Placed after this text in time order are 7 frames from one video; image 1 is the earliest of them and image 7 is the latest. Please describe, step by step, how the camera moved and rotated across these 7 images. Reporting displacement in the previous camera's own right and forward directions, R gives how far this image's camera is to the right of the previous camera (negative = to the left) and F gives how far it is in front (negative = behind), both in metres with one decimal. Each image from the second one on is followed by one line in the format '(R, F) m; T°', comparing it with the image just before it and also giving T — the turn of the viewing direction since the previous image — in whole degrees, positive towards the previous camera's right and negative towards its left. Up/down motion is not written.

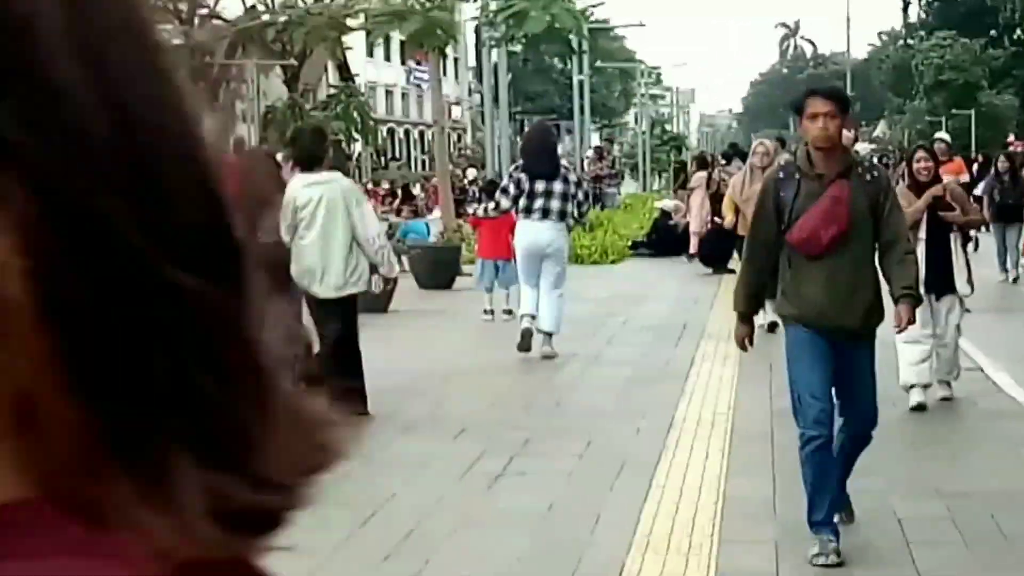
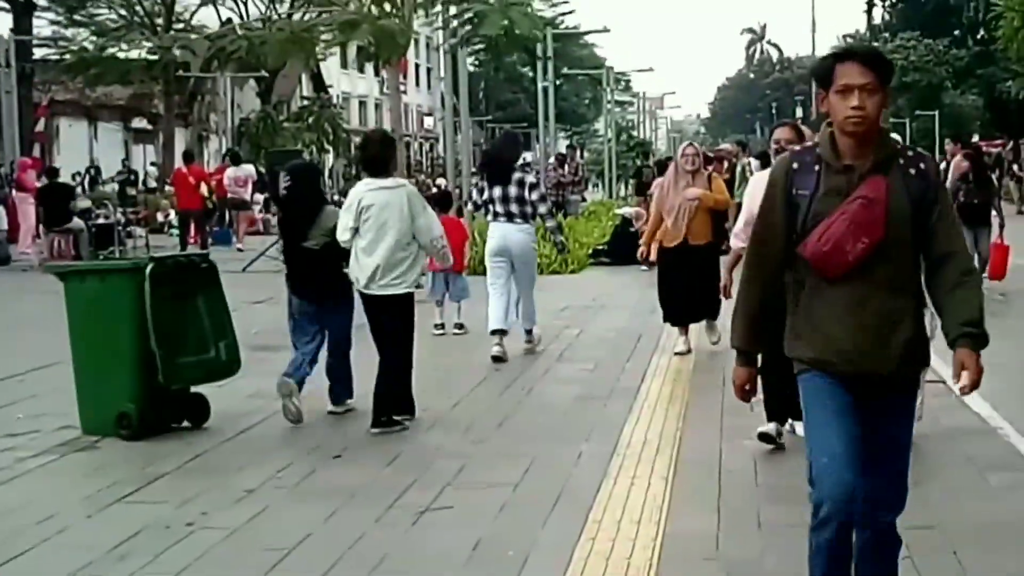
(+0.2, +0.5) m; +1°
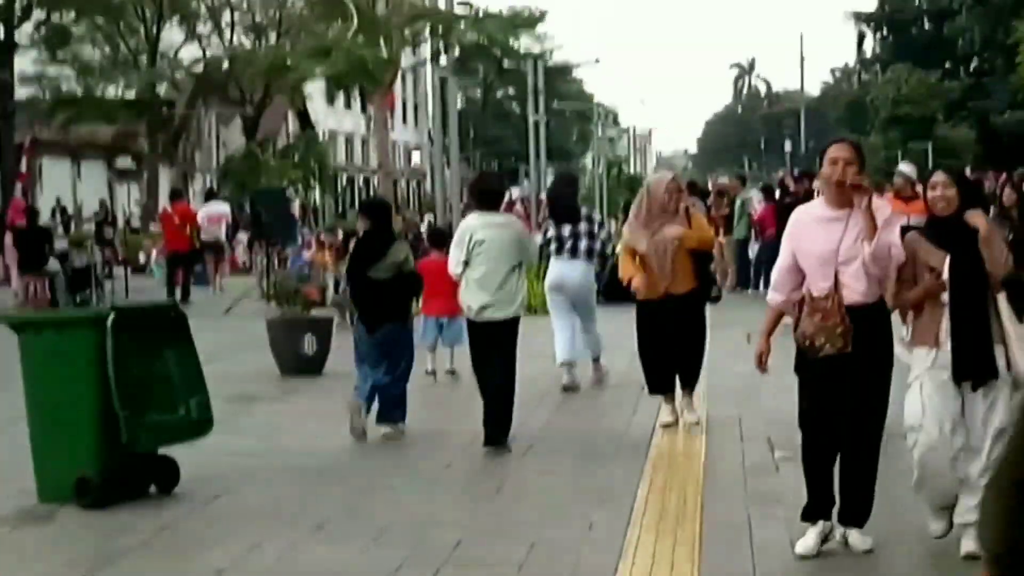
(-0.1, +0.9) m; 0°
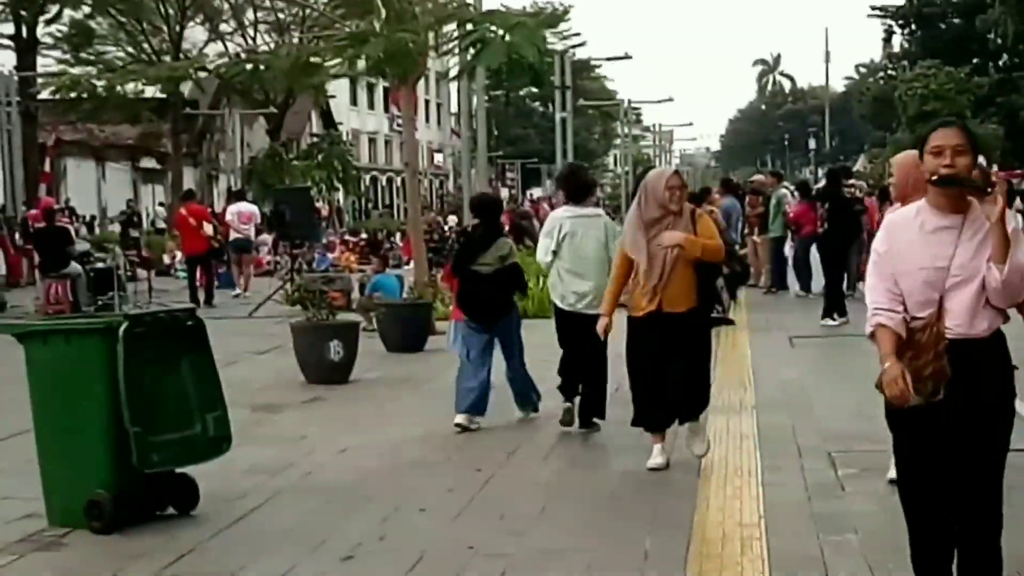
(-0.1, +0.6) m; -1°
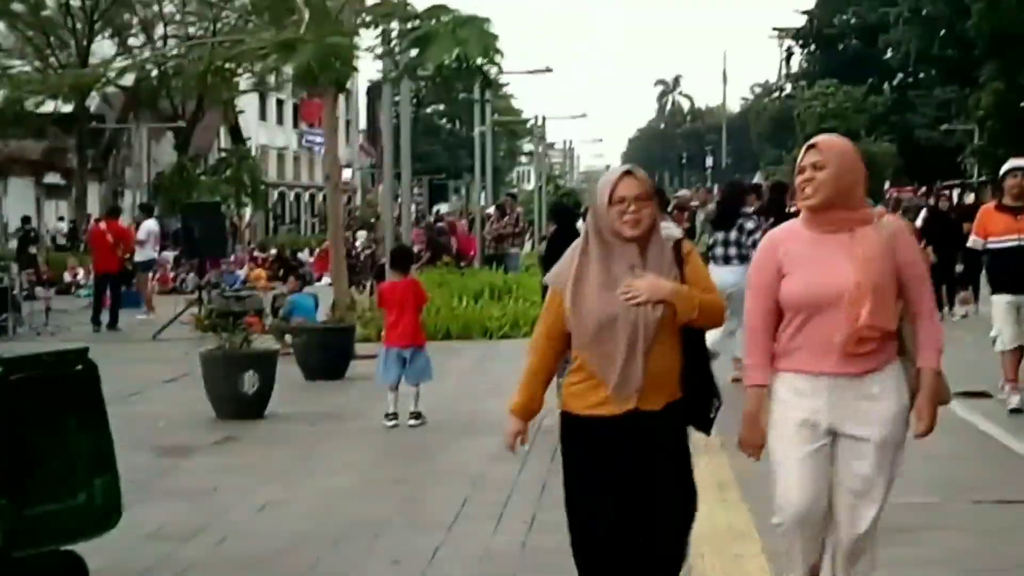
(-0.2, +1.5) m; +3°
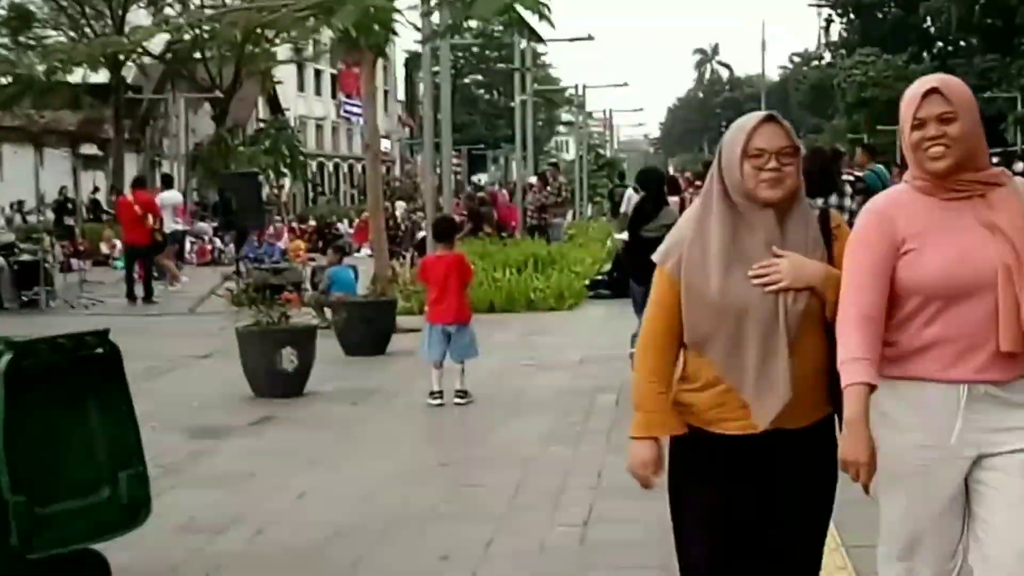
(-0.1, +0.6) m; -1°
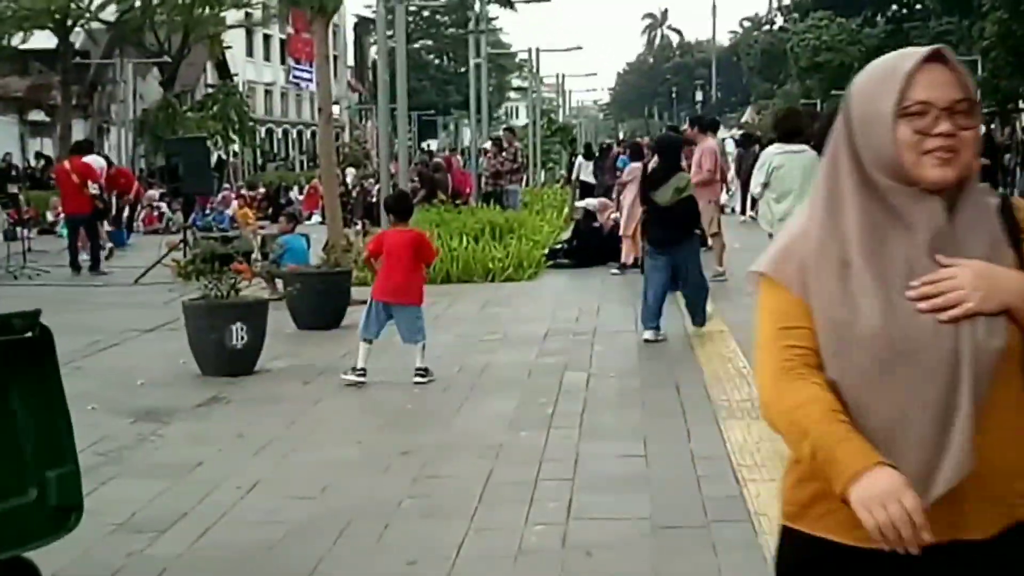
(-0.1, +0.7) m; +2°
